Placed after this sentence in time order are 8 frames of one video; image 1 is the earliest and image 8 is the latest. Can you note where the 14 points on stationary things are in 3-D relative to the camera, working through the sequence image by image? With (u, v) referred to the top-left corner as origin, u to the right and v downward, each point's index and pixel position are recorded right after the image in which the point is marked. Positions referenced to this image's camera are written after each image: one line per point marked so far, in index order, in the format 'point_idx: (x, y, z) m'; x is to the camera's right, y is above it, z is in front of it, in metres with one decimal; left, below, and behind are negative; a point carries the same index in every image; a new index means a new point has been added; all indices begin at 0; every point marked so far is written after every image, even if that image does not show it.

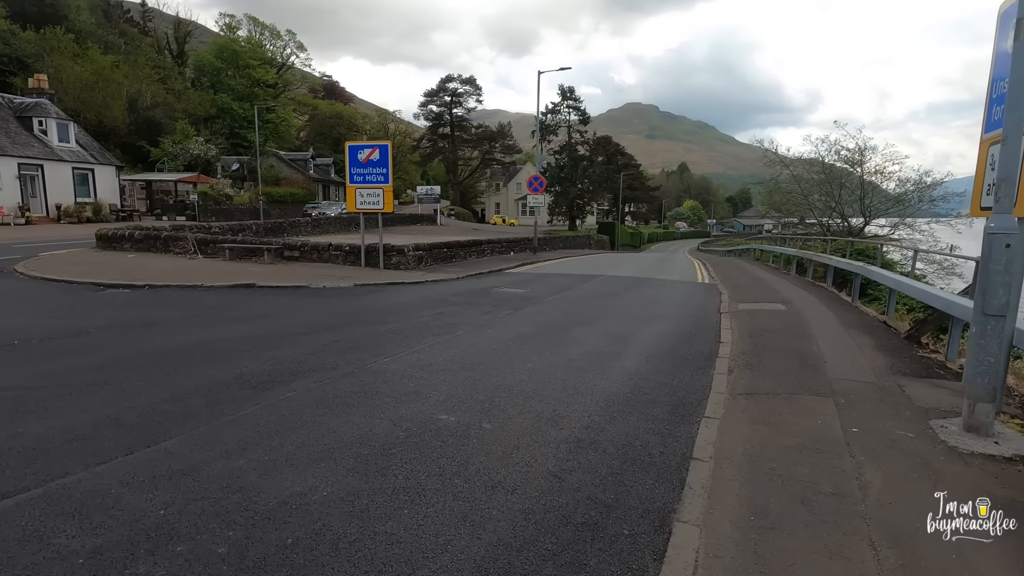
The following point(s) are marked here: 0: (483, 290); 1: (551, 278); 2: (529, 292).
0: (-0.7, -0.1, +12.4) m
1: (+1.2, +0.3, +16.3) m
2: (+0.4, -0.1, +12.6) m
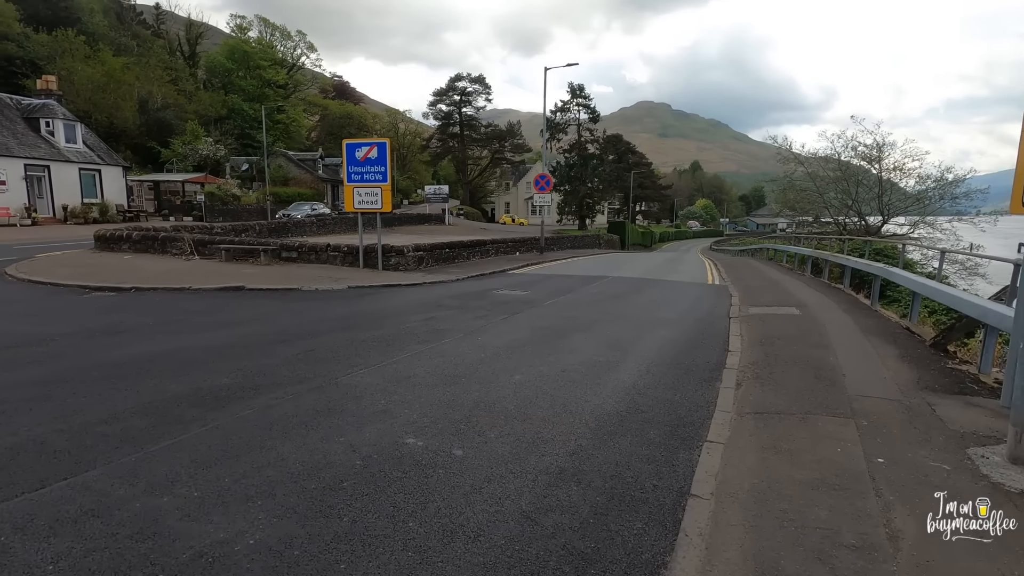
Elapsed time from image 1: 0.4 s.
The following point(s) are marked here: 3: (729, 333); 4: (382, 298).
0: (-0.7, -0.1, +11.9) m
1: (+1.3, +0.3, +15.8) m
2: (+0.4, -0.1, +12.1) m
3: (+3.4, -0.7, +8.3) m
4: (-2.7, -0.2, +11.2) m
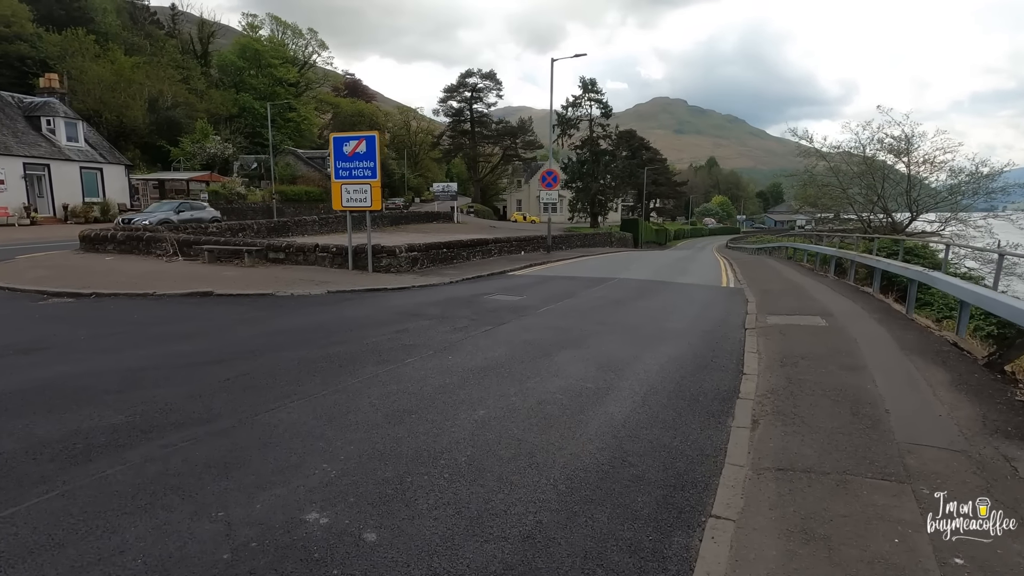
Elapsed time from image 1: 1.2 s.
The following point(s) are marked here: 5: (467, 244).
0: (-0.9, -0.2, +10.8) m
1: (+1.2, +0.2, +14.7) m
2: (+0.2, -0.2, +11.0) m
3: (+3.1, -0.8, +7.2) m
4: (-2.9, -0.3, +10.2) m
5: (-1.6, +1.6, +19.2) m
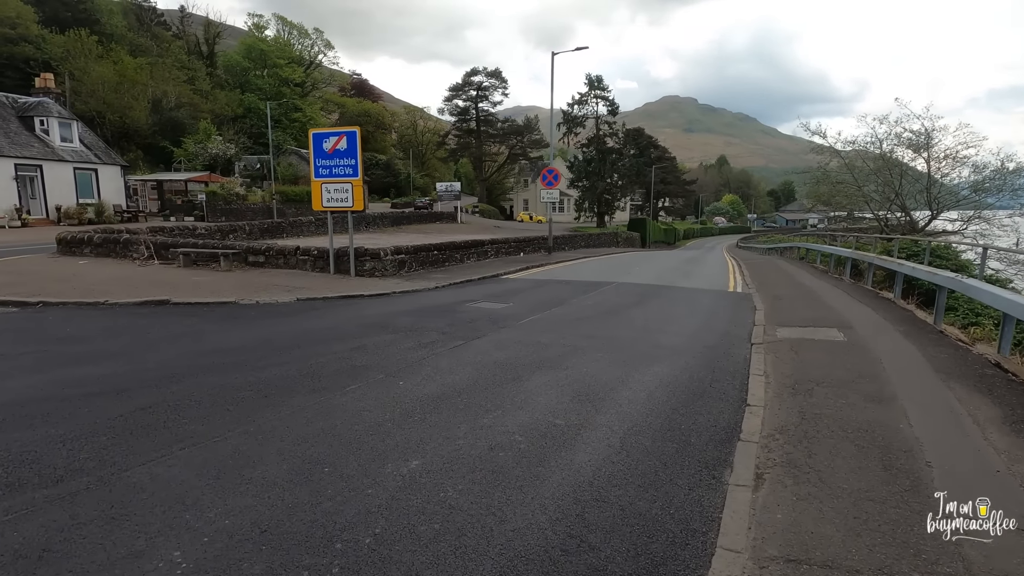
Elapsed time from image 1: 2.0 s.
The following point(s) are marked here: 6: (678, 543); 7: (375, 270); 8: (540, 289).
0: (-1.2, -0.4, +9.9) m
1: (+1.0, 0.0, +13.7) m
2: (-0.1, -0.4, +10.1) m
3: (+2.7, -1.0, +6.2) m
4: (-3.2, -0.5, +9.3) m
5: (-1.8, +1.5, +18.3) m
6: (+0.9, -1.4, +3.0) m
7: (-3.7, +0.5, +14.4) m
8: (+0.7, 0.0, +13.3) m
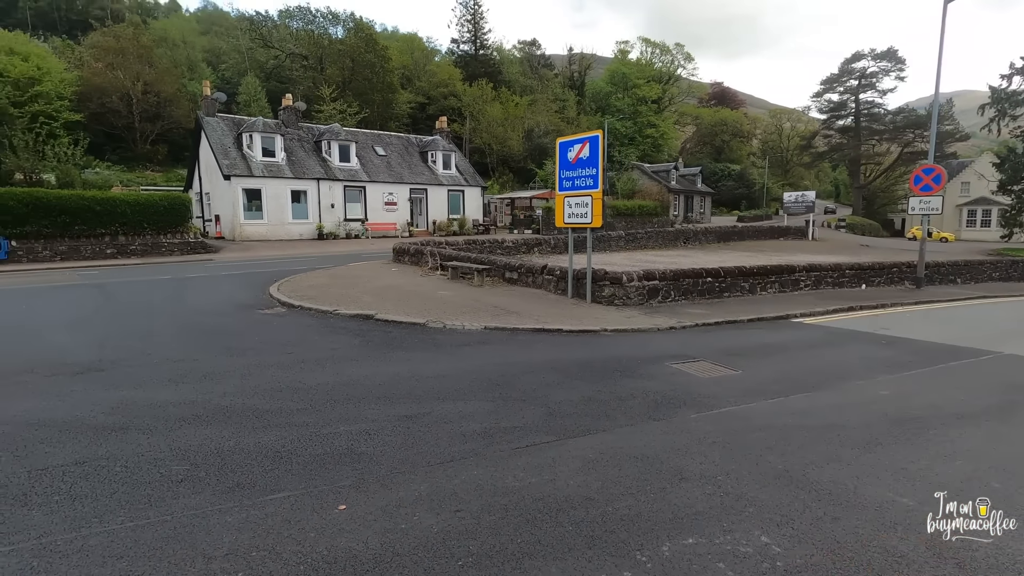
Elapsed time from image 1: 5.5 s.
0: (+1.6, -1.0, +7.1) m
1: (+5.6, -1.0, +8.9) m
2: (+2.6, -1.1, +6.6) m
3: (+2.4, -1.7, +1.8) m
4: (-0.4, -0.9, +7.9) m
5: (+6.2, +0.4, +14.1) m
6: (-0.9, -1.9, +0.3) m
7: (+2.3, -0.2, +12.2) m
8: (+5.1, -1.0, +8.7) m
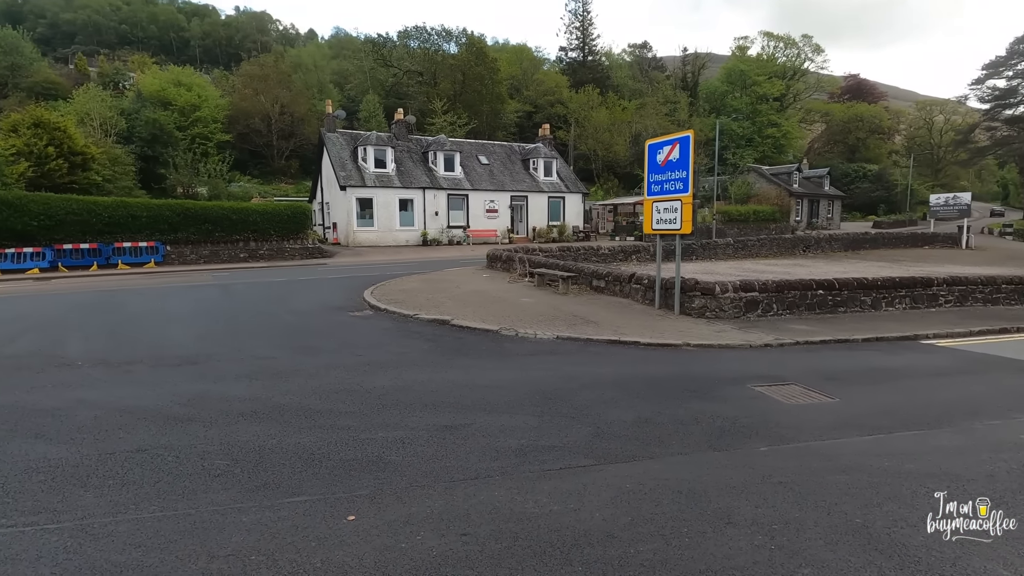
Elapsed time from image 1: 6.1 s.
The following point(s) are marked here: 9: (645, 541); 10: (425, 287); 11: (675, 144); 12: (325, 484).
0: (+2.3, -1.2, +6.4) m
1: (+6.7, -1.2, +7.4) m
2: (+3.2, -1.3, +5.8) m
3: (+2.1, -1.8, +1.0) m
4: (+0.6, -1.1, +7.6) m
5: (+8.3, +0.1, +12.4) m
6: (-1.5, -1.9, +0.3) m
7: (+4.1, -0.5, +11.3) m
8: (+6.1, -1.2, +7.3) m
9: (+0.9, -1.5, +3.3) m
10: (-2.5, 0.0, +15.2) m
11: (+3.4, +3.0, +11.2) m
12: (-1.3, -1.4, +3.8) m
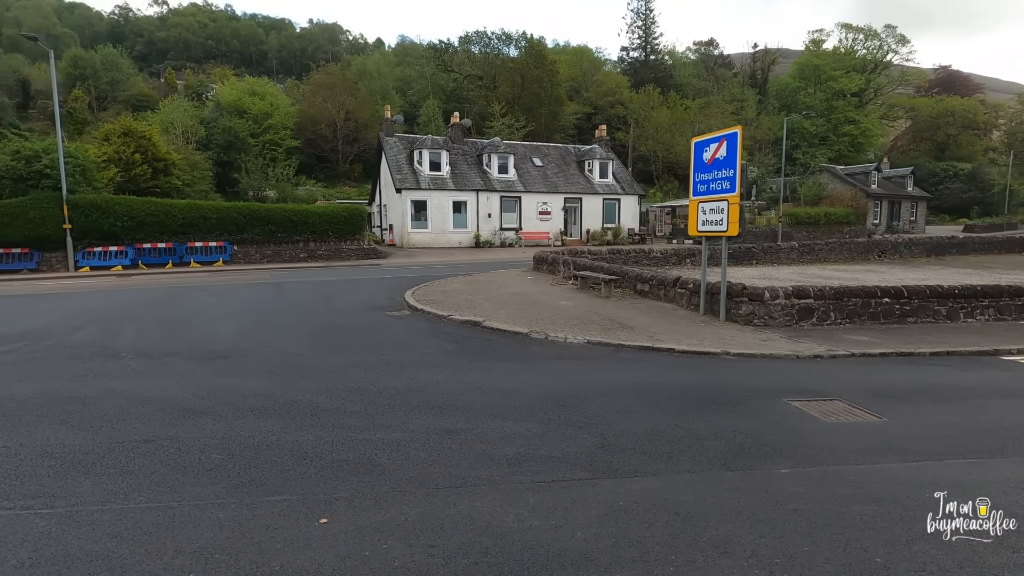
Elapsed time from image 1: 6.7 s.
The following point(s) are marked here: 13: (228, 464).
0: (+2.5, -1.2, +6.0) m
1: (+6.9, -1.4, +6.5) m
2: (+3.3, -1.4, +5.2) m
3: (+1.7, -1.8, +0.6) m
4: (+0.9, -1.1, +7.3) m
5: (+9.1, -0.1, +11.3) m
6: (-2.0, -1.9, +0.2) m
7: (+4.8, -0.6, +10.6) m
8: (+6.4, -1.4, +6.4) m
9: (+0.7, -1.5, +3.0) m
10: (-1.3, 0.0, +15.2) m
11: (+4.2, +2.9, +10.6) m
12: (-1.4, -1.4, +3.8) m
13: (-2.1, -1.3, +4.1) m
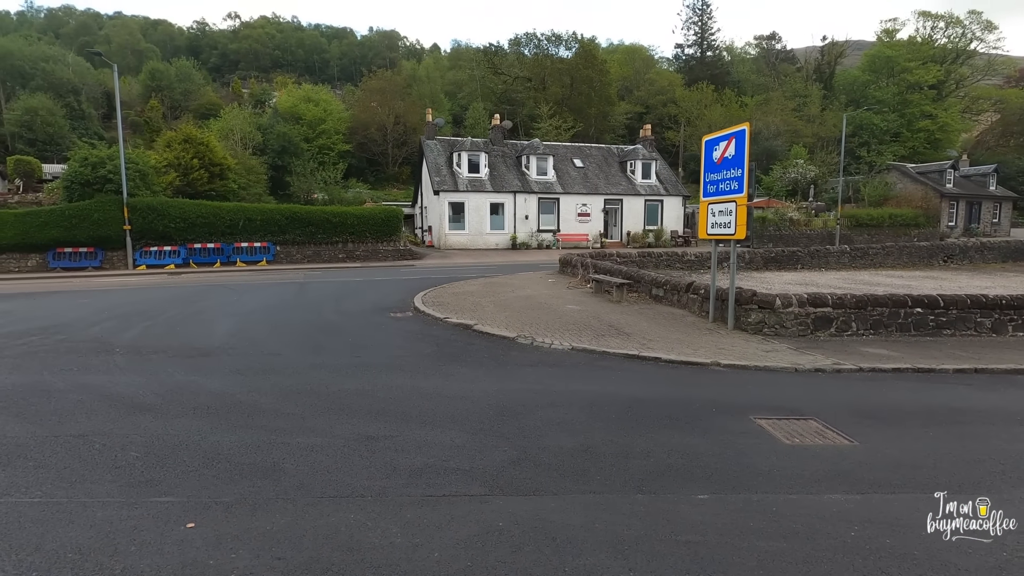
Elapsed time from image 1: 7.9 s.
0: (+2.0, -1.3, +5.6) m
1: (+6.4, -1.5, +5.6) m
2: (+2.6, -1.5, +4.7) m
3: (+0.6, -1.9, +0.4) m
4: (+0.4, -1.2, +7.1) m
5: (+9.1, -0.3, +10.2) m
6: (-3.1, -1.9, +0.3) m
7: (+4.7, -0.7, +10.0) m
8: (+5.8, -1.5, +5.6) m
9: (-0.2, -1.6, +2.8) m
10: (-0.9, -0.1, +15.1) m
11: (+4.1, +2.8, +10.0) m
12: (-2.2, -1.4, +3.8) m
13: (-2.8, -1.3, +4.2) m
